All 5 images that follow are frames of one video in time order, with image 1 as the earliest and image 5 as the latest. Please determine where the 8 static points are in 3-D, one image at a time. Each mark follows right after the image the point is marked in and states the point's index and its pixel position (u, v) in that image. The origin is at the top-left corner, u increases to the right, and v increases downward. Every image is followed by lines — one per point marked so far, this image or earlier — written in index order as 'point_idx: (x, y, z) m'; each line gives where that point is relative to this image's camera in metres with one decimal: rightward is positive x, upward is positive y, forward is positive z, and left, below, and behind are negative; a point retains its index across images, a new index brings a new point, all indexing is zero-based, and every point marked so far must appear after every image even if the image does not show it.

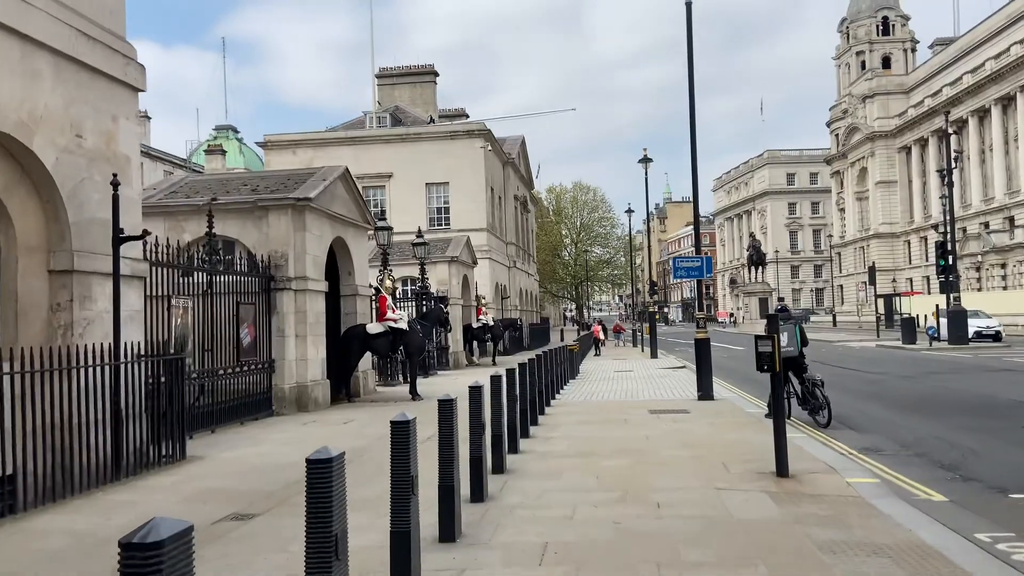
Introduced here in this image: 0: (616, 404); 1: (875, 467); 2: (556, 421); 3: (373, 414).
0: (+1.8, -2.1, +14.3) m
1: (+3.7, -1.8, +8.1) m
2: (+0.7, -2.0, +12.4) m
3: (-2.5, -2.3, +14.5) m
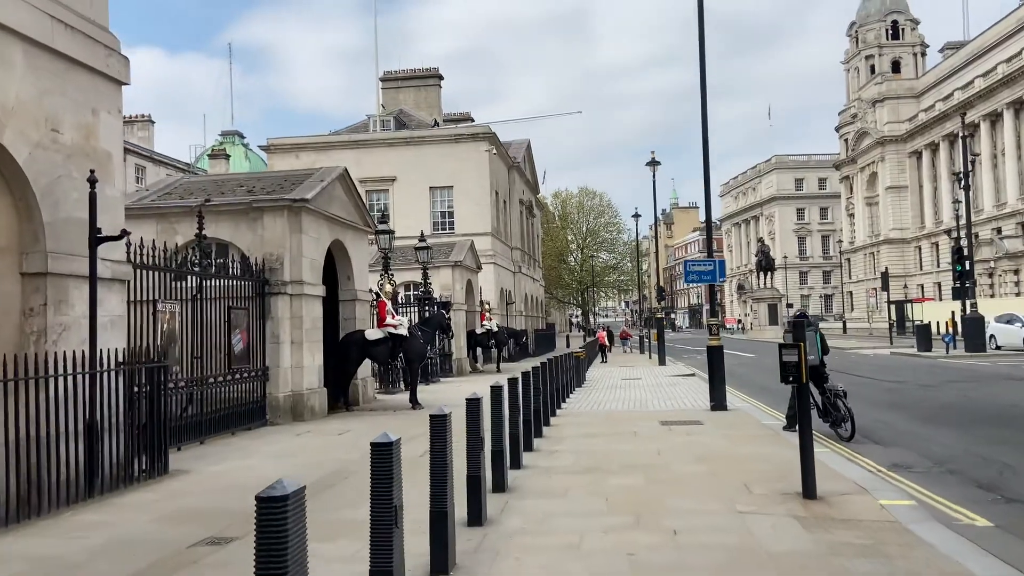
0: (+1.9, -2.1, +13.7) m
1: (+3.7, -1.9, +7.5) m
2: (+0.7, -2.1, +11.8) m
3: (-2.4, -2.3, +13.9) m
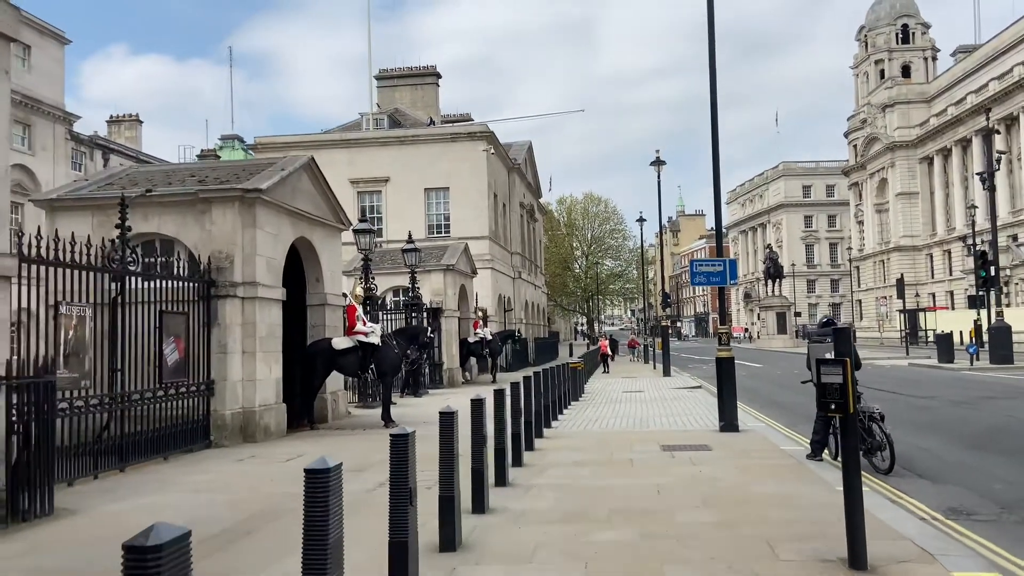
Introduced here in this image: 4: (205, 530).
0: (+1.6, -2.2, +11.9) m
1: (+3.3, -1.8, +5.7) m
2: (+0.4, -2.1, +10.0) m
3: (-2.7, -2.4, +12.1) m
4: (-2.8, -2.2, +7.3) m
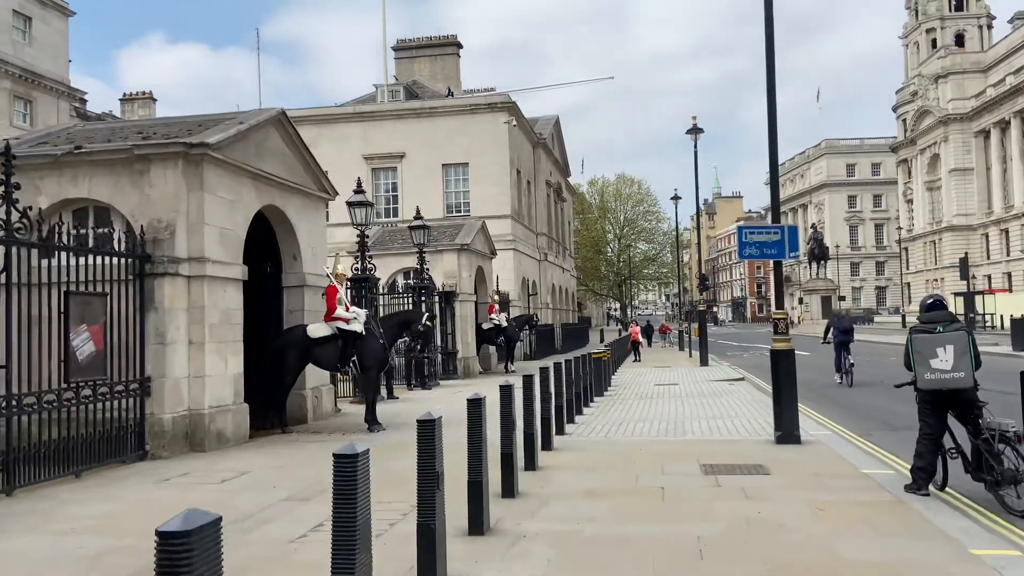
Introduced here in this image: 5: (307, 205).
0: (+1.6, -1.9, +9.5) m
1: (+3.1, -1.6, +3.2) m
2: (+0.4, -1.9, +7.6) m
3: (-2.7, -2.1, +9.8) m
4: (-2.9, -2.0, +5.0) m
5: (-3.5, +1.4, +13.6) m
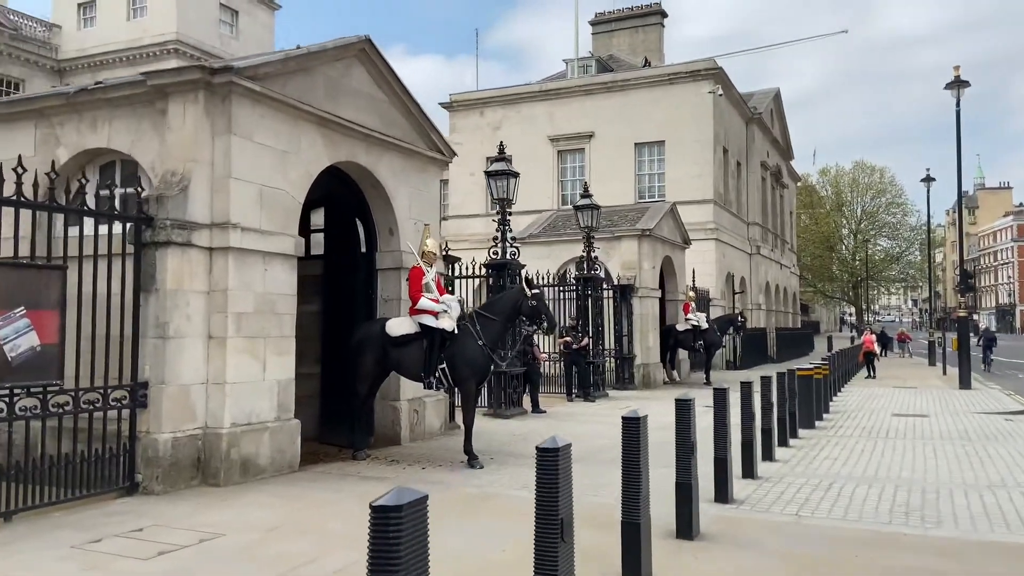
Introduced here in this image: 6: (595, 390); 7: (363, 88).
0: (+2.4, -1.8, +5.3) m
1: (+2.1, -1.5, -1.2) m
2: (+0.7, -1.7, +3.9) m
3: (-1.7, -1.9, +6.8) m
4: (-3.2, -1.7, +2.2) m
5: (-1.3, +1.6, +10.6) m
6: (+1.8, -2.1, +17.1) m
7: (-1.8, +2.4, +9.7) m
